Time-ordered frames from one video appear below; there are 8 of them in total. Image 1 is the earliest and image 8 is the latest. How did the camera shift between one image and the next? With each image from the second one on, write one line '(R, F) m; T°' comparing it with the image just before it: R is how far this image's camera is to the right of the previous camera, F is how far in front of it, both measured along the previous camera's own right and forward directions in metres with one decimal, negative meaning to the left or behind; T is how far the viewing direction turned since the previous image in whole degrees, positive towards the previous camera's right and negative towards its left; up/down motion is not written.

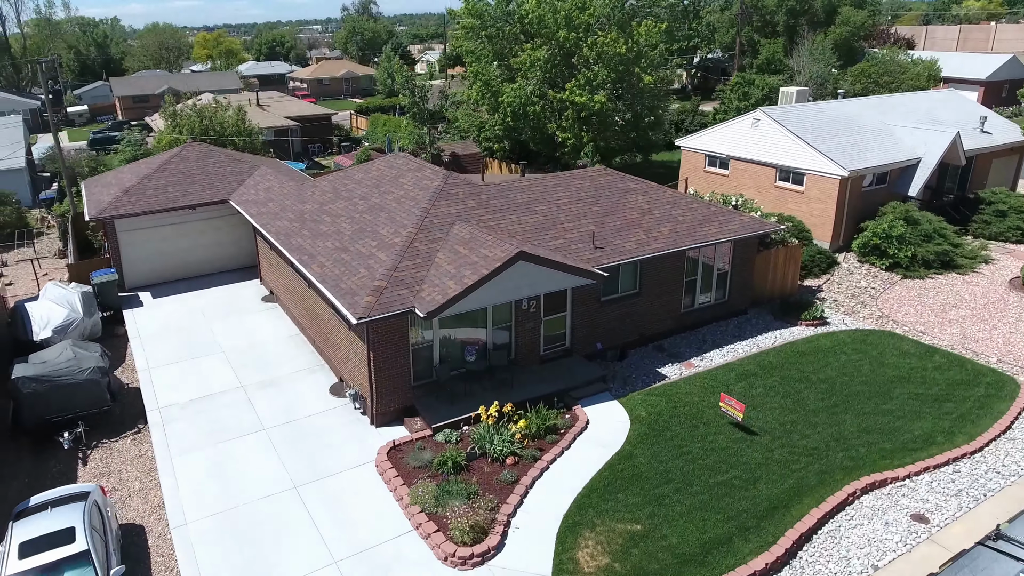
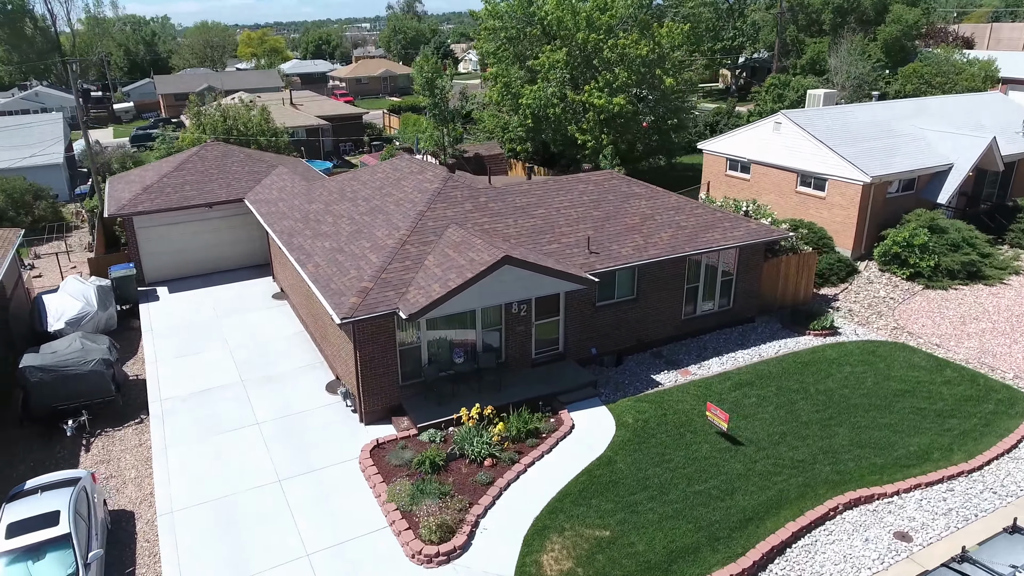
(+1.1, 0.0) m; -4°
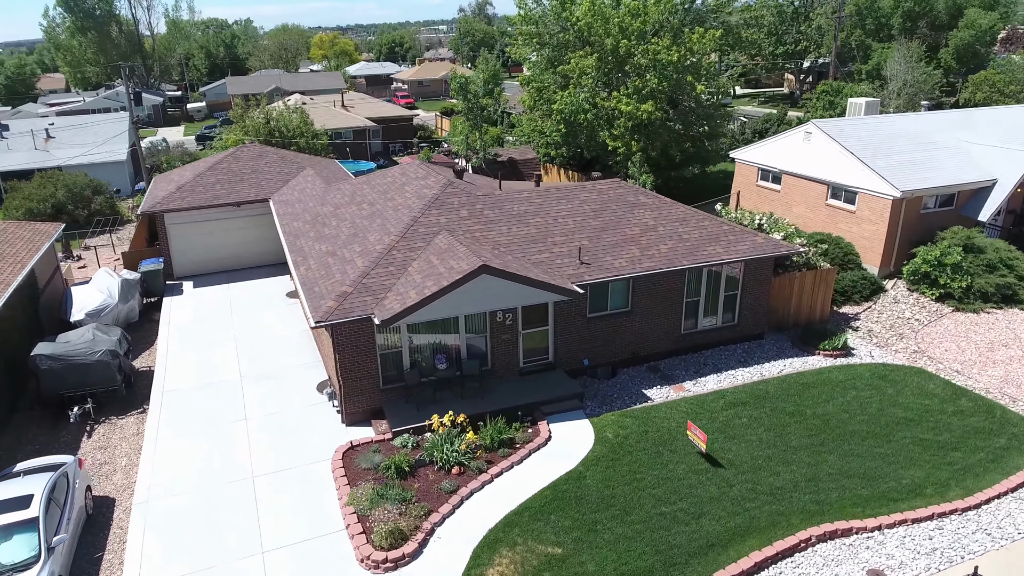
(+1.5, +0.2) m; -5°
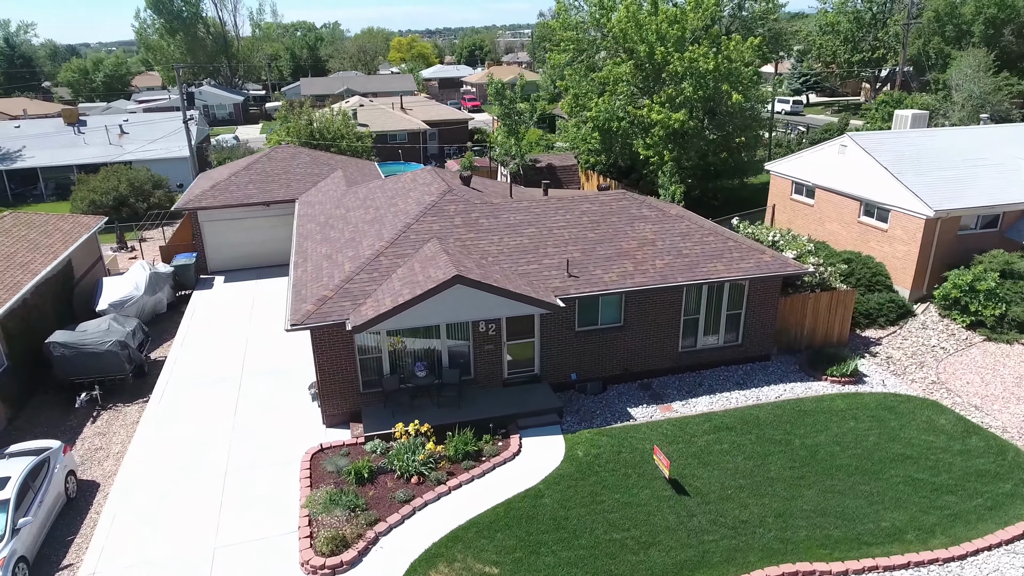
(+1.7, +0.2) m; -6°
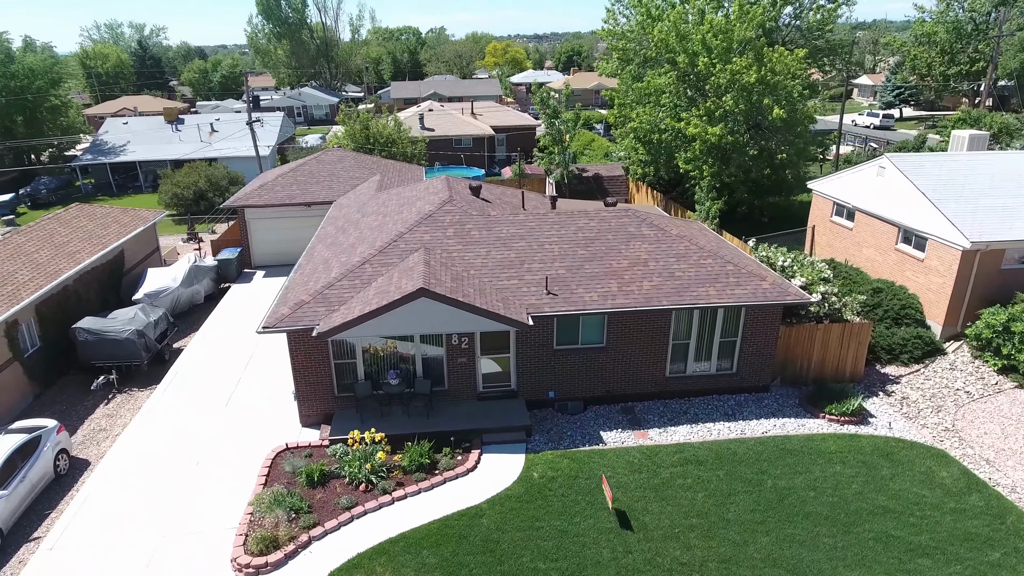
(+2.2, +0.2) m; -7°
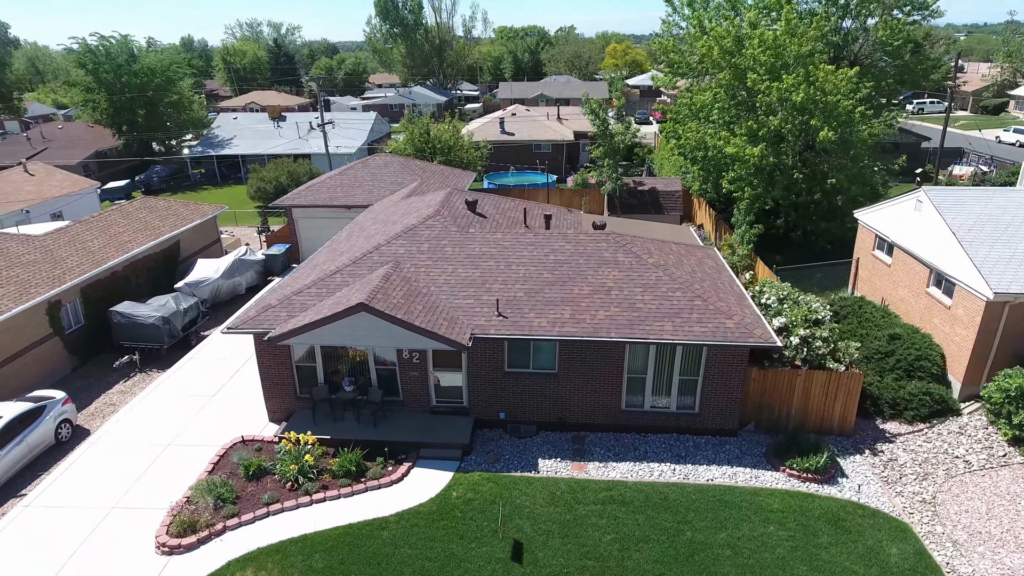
(+3.4, +0.1) m; -10°
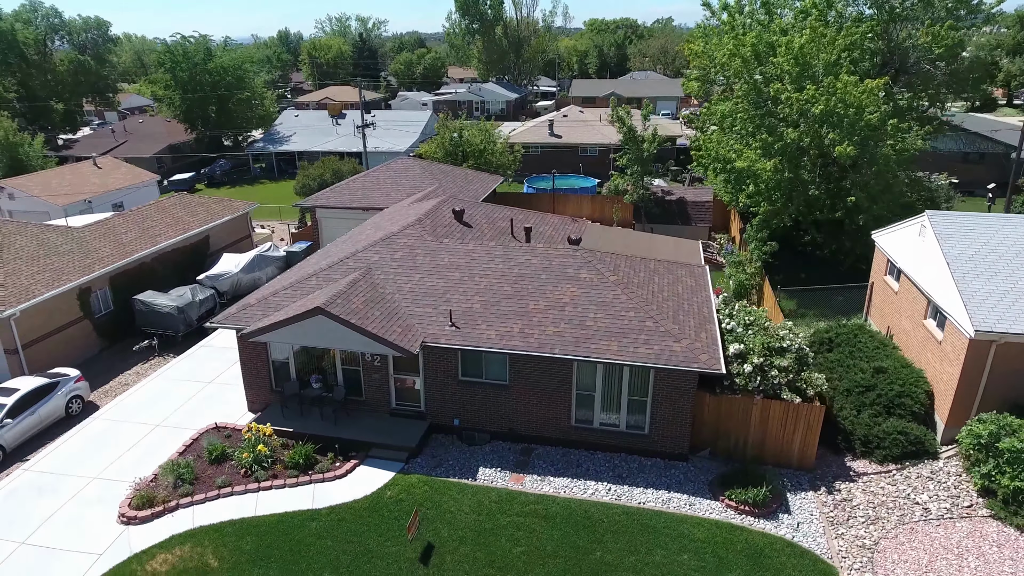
(+2.8, -0.2) m; -7°
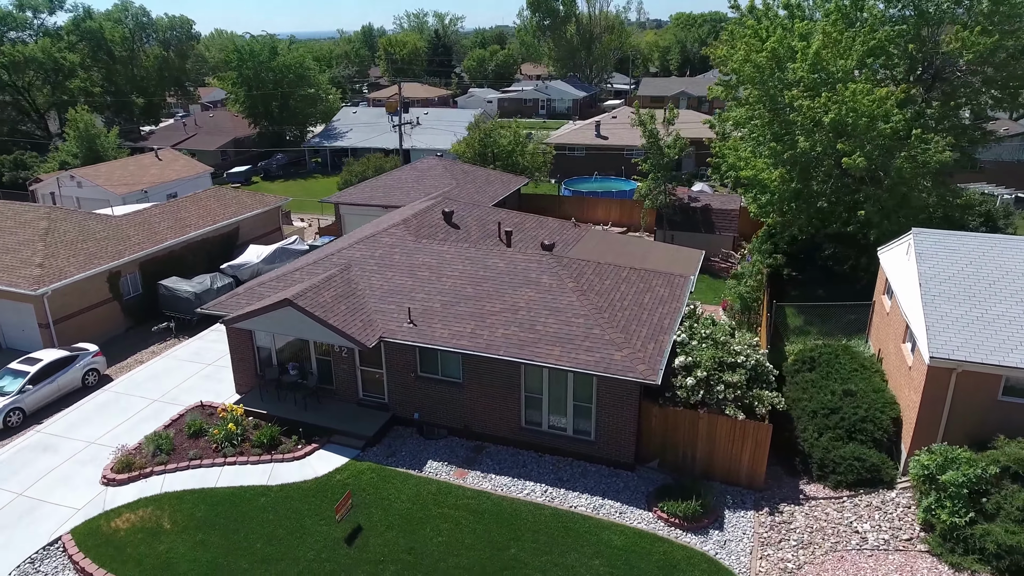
(+2.8, -0.3) m; -7°
